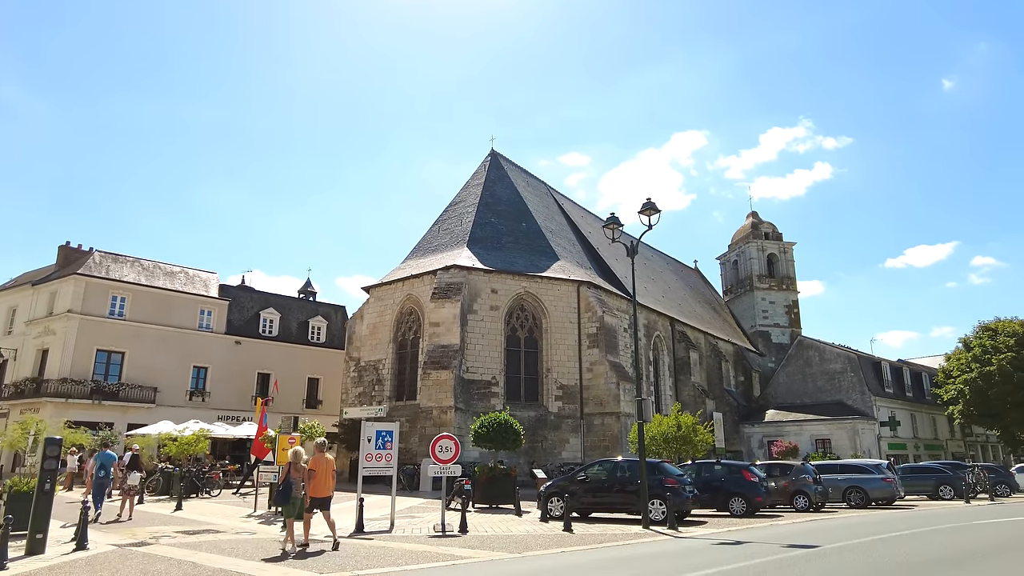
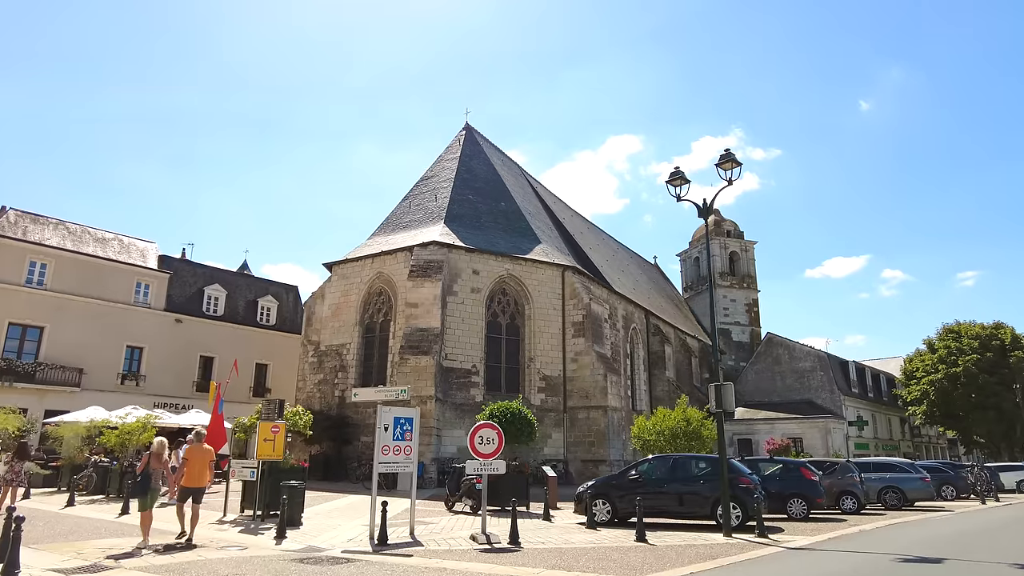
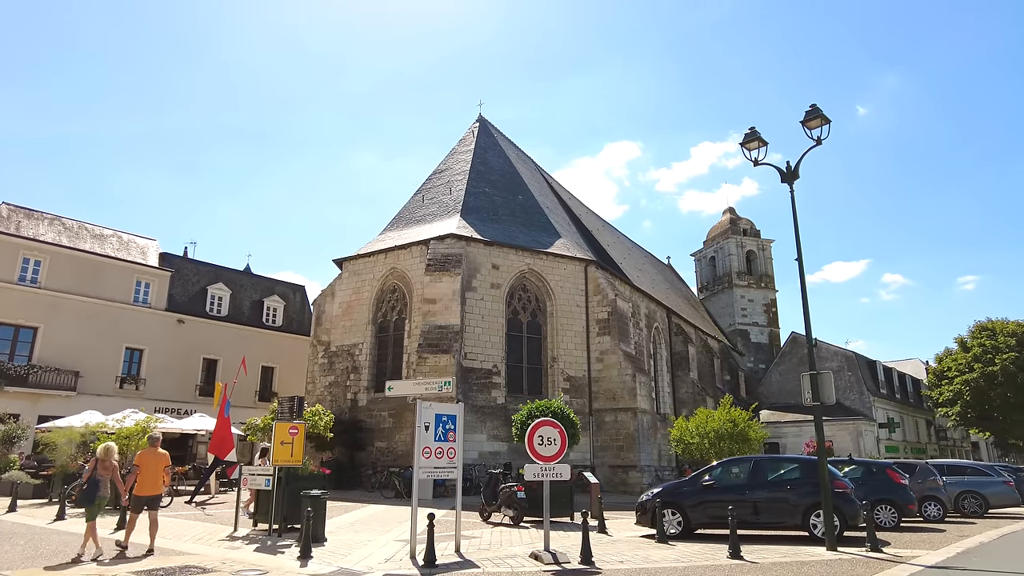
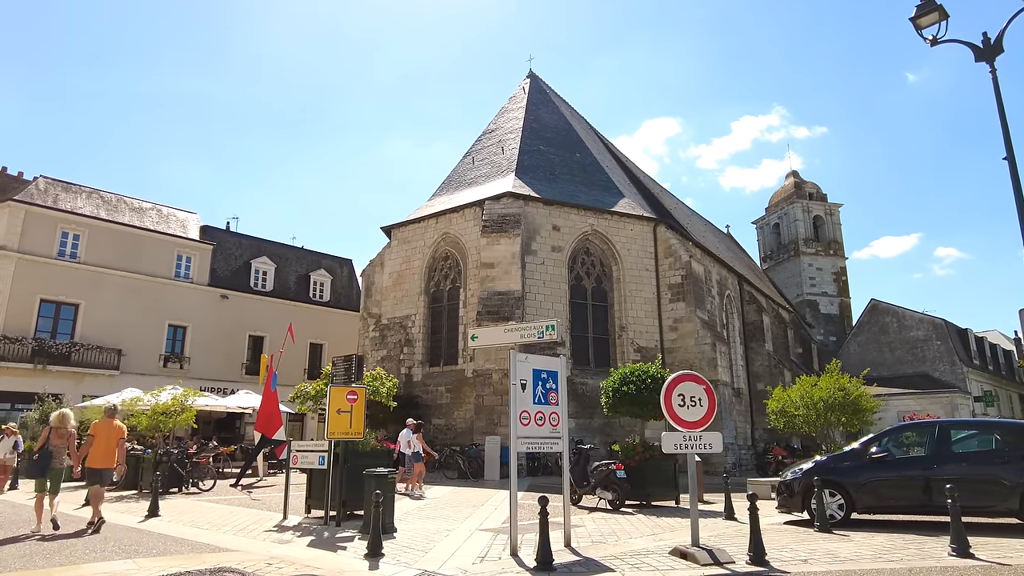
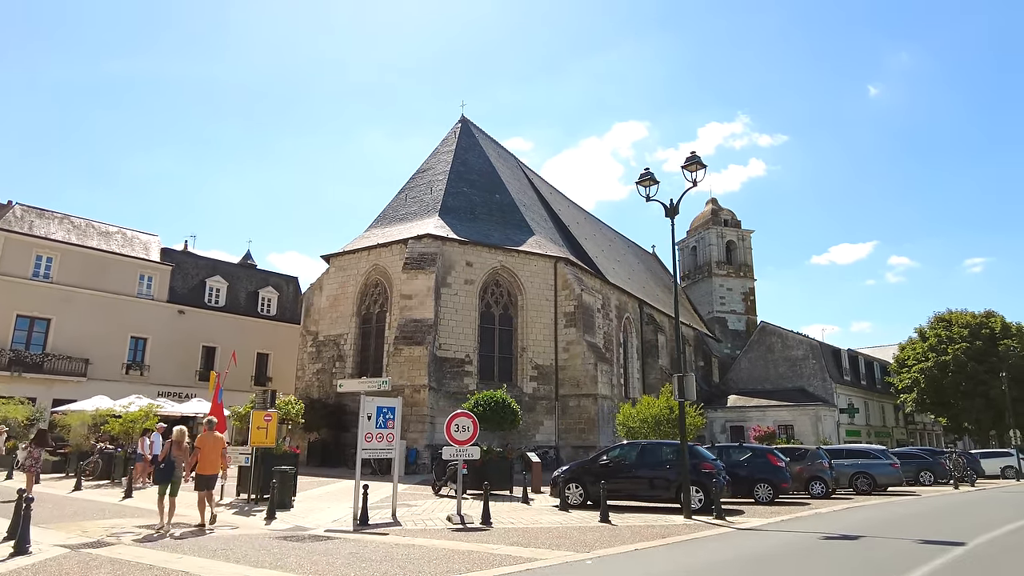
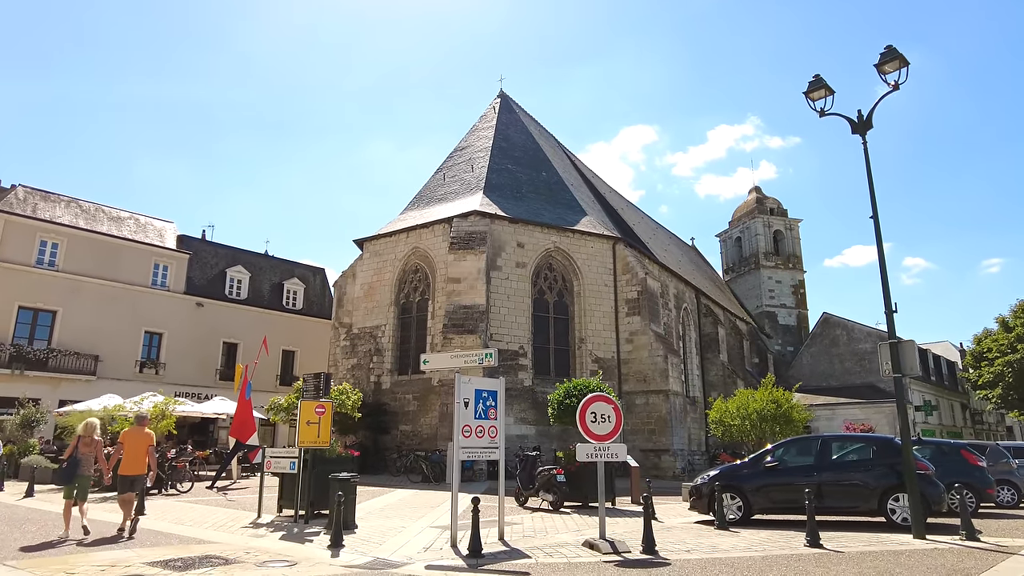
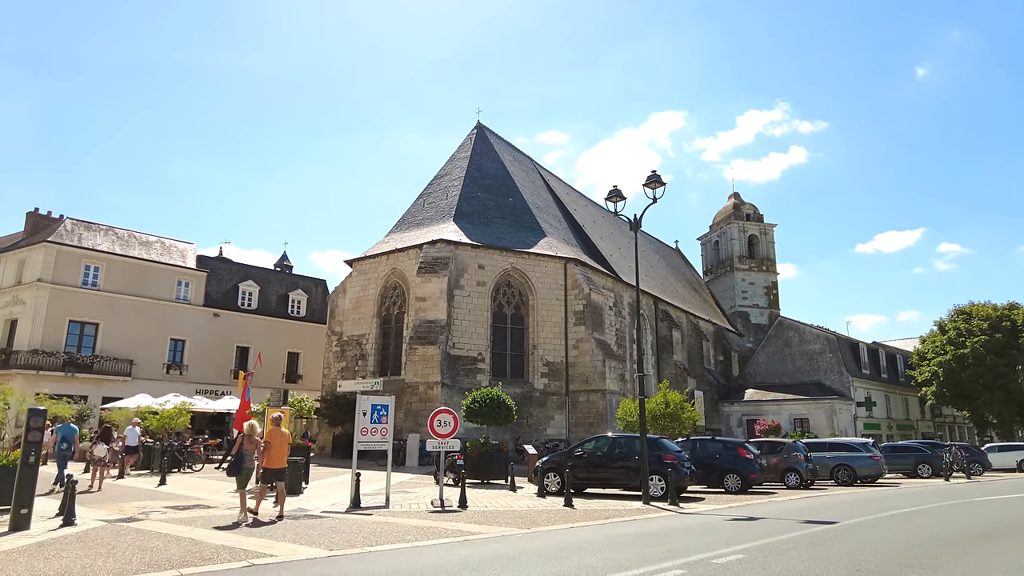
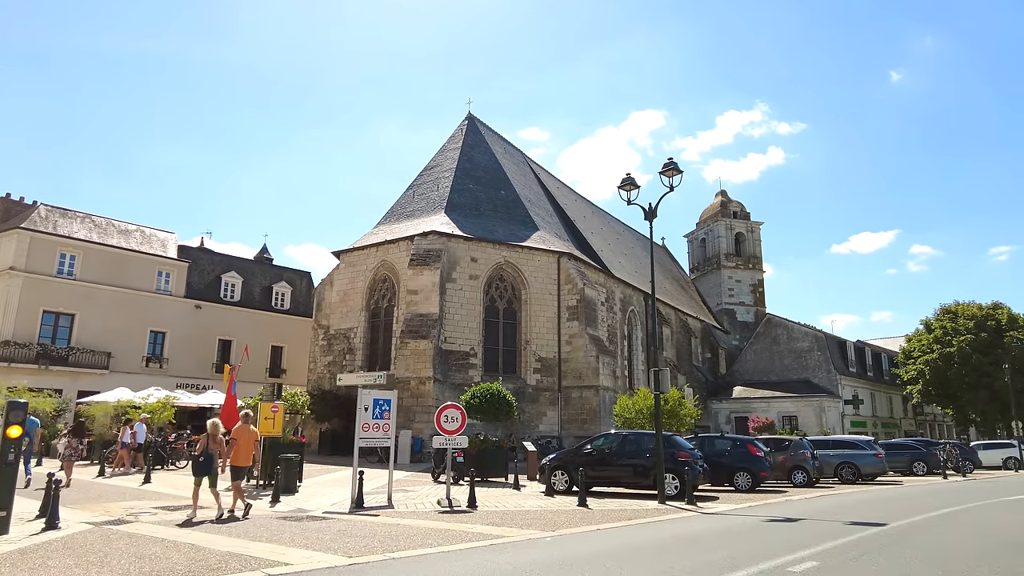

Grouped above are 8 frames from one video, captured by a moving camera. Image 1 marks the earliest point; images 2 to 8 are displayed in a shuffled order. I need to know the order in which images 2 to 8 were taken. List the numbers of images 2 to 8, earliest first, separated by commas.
7, 8, 5, 2, 3, 6, 4
